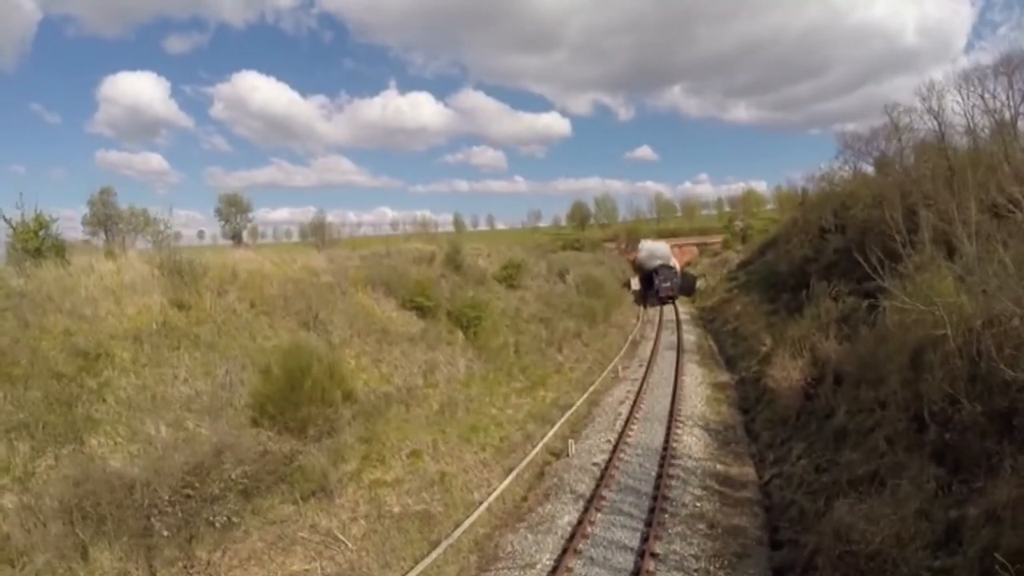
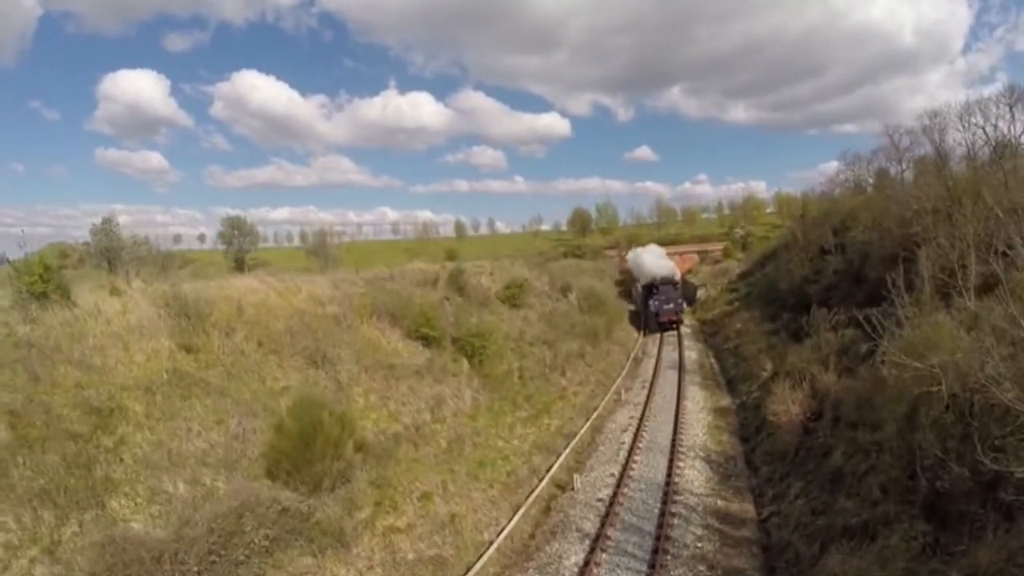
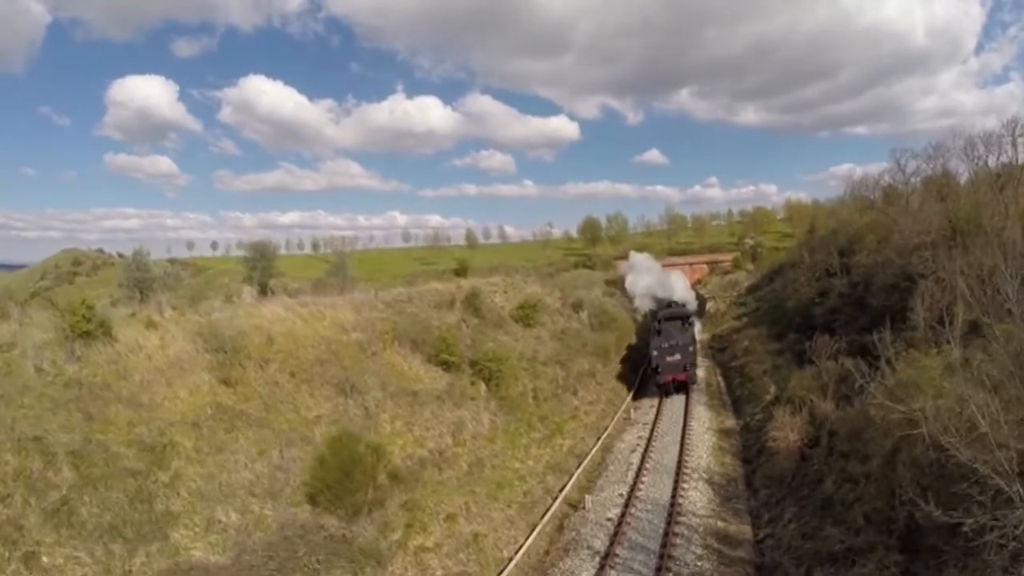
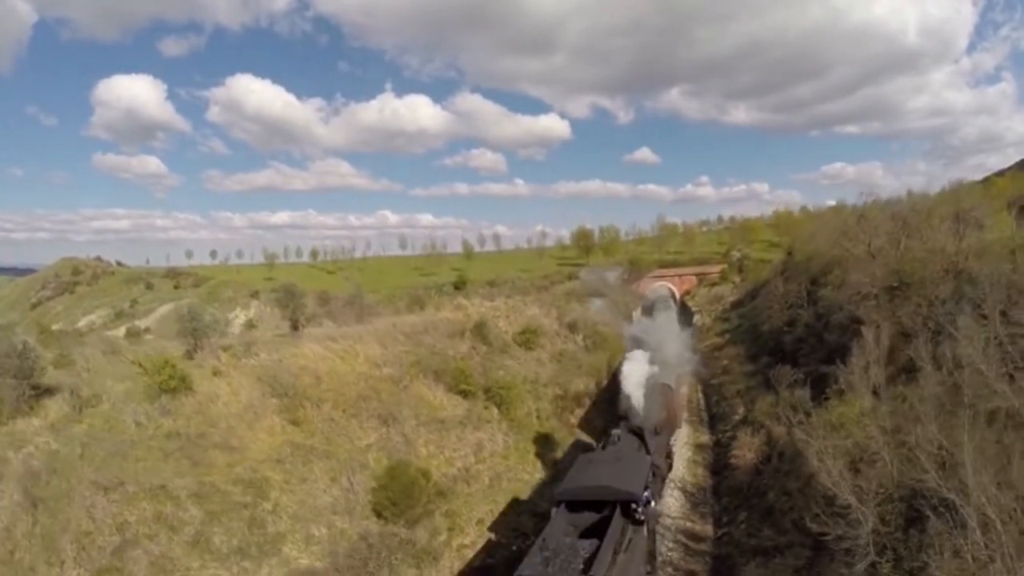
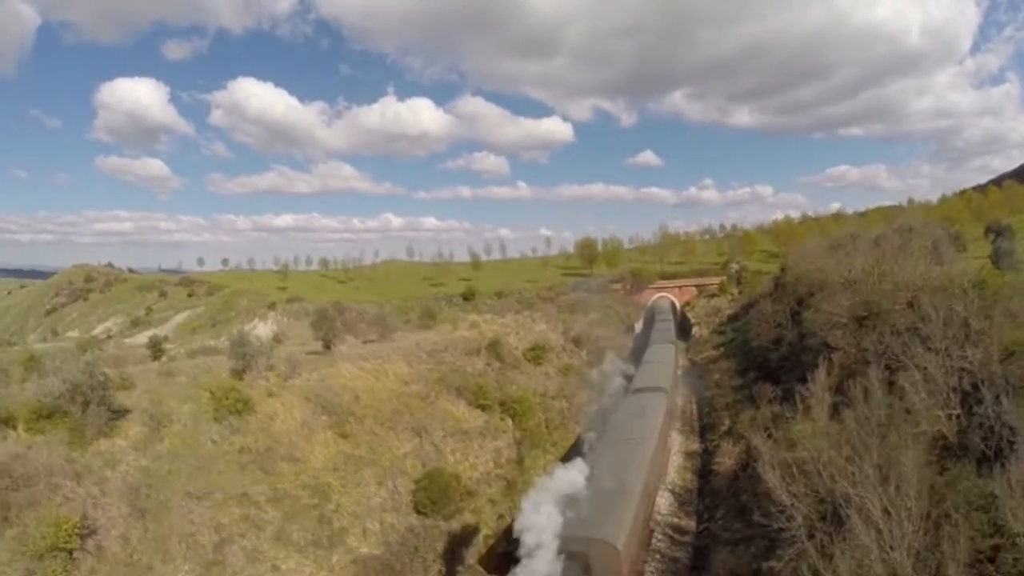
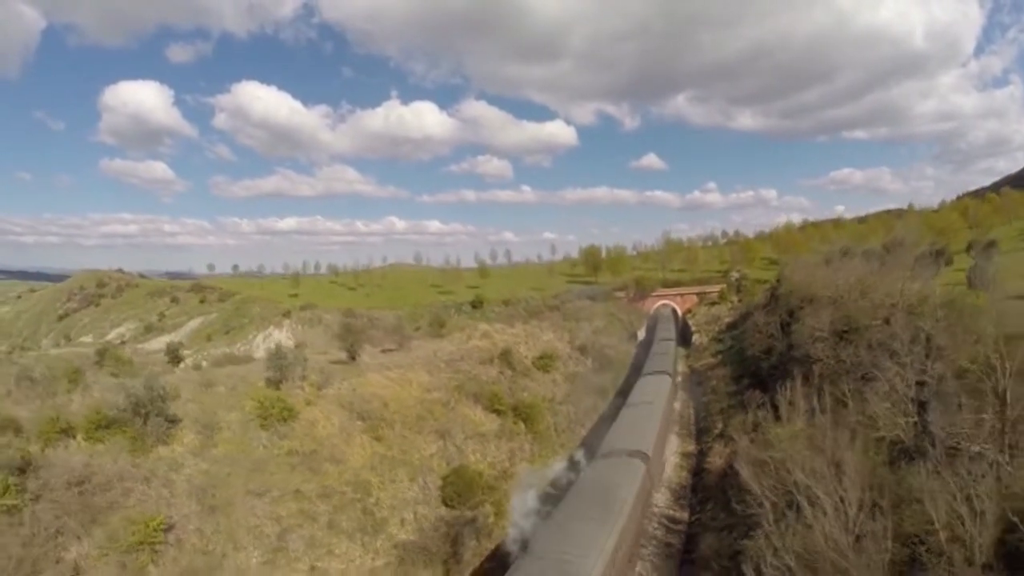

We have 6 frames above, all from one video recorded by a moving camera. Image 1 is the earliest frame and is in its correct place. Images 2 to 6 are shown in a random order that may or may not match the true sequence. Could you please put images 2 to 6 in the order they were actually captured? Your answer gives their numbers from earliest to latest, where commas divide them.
2, 3, 4, 5, 6
